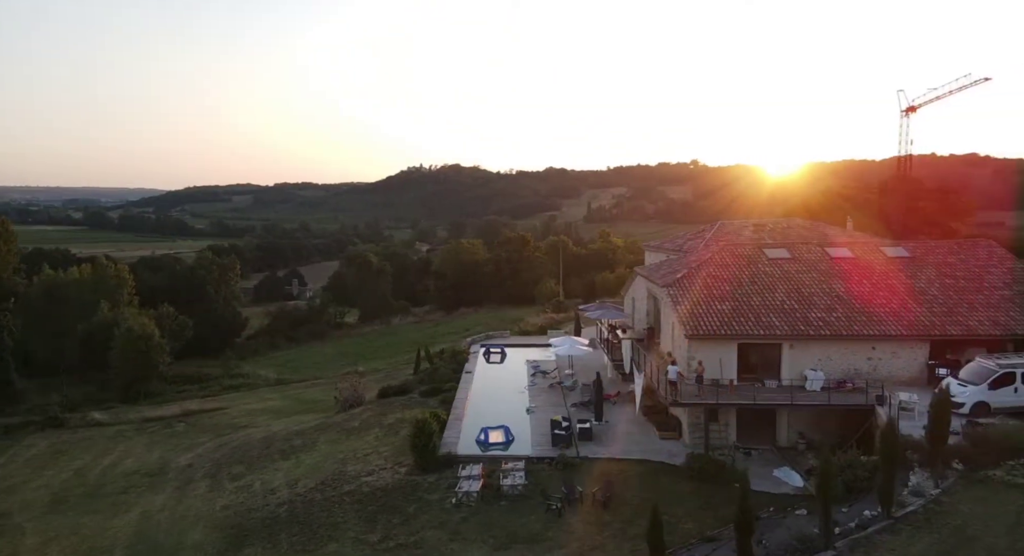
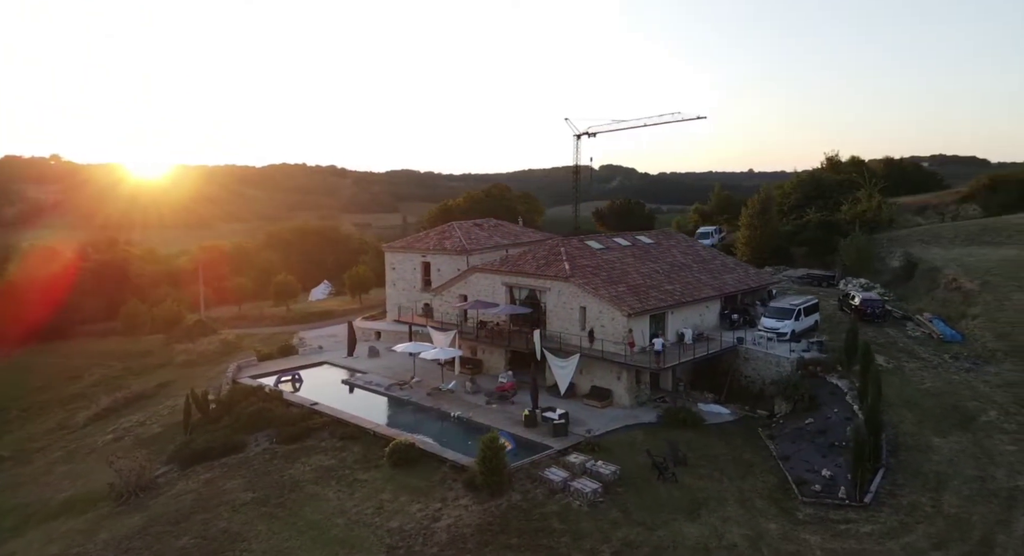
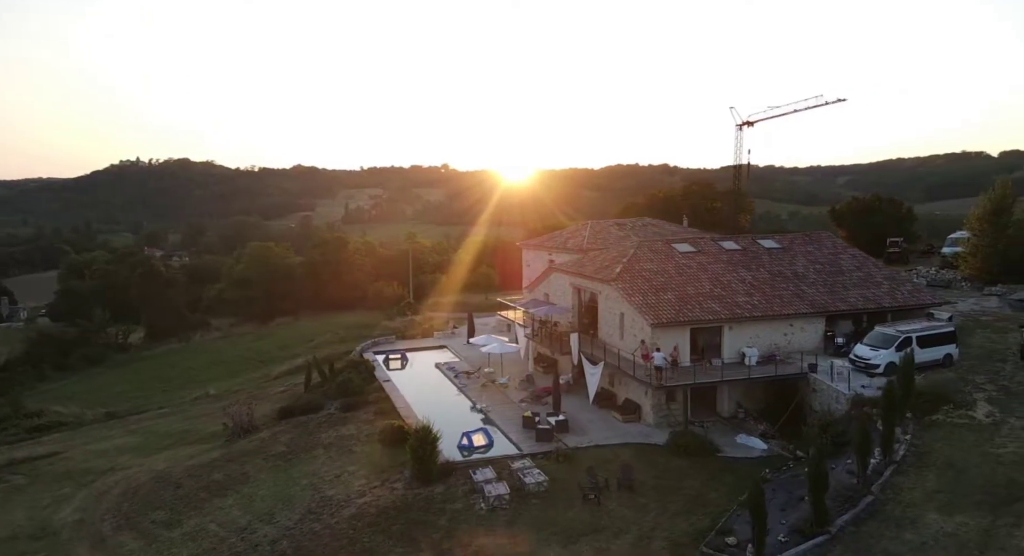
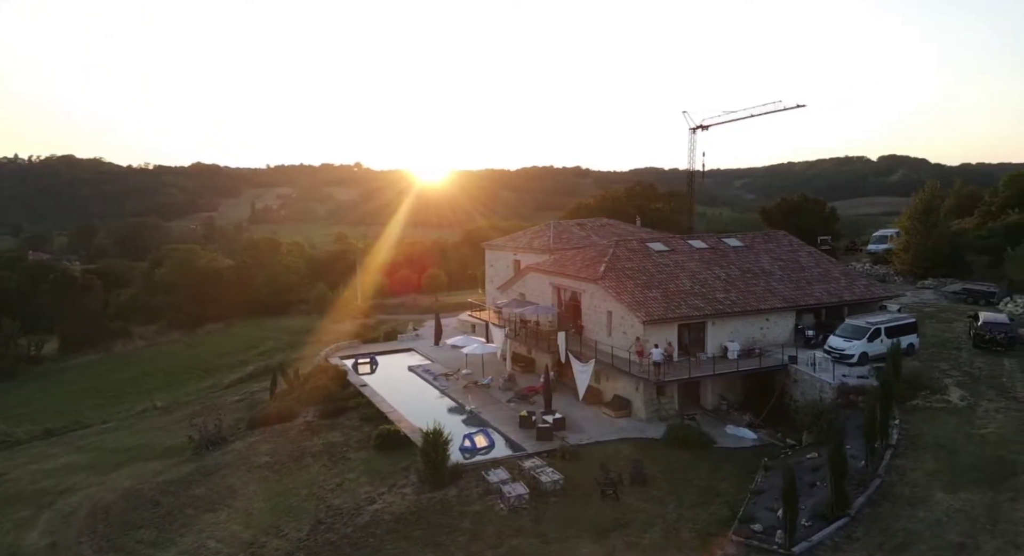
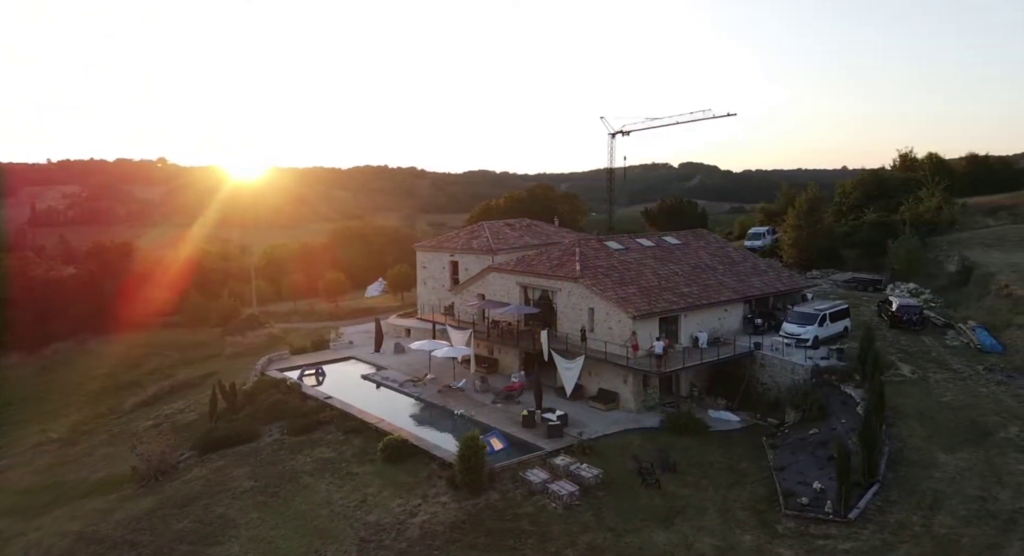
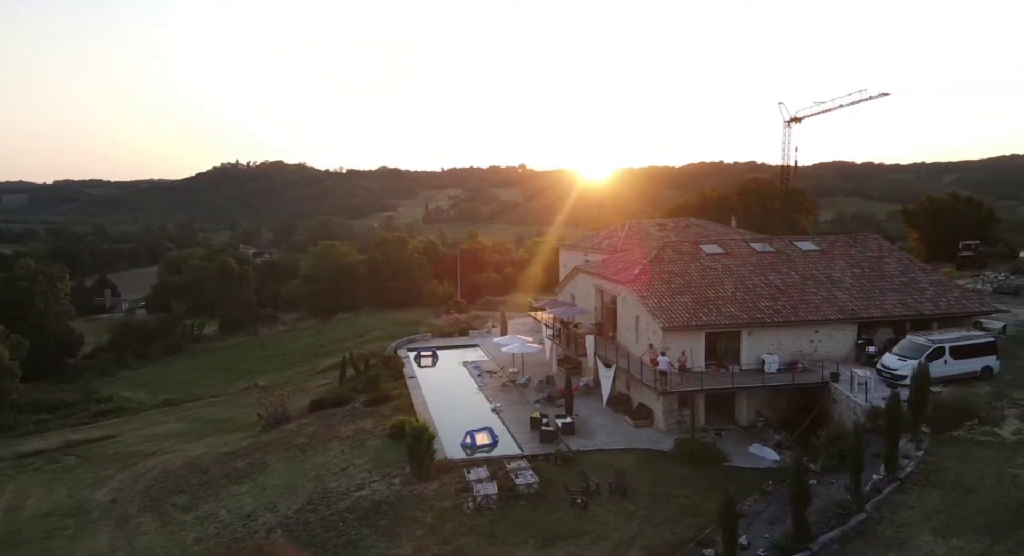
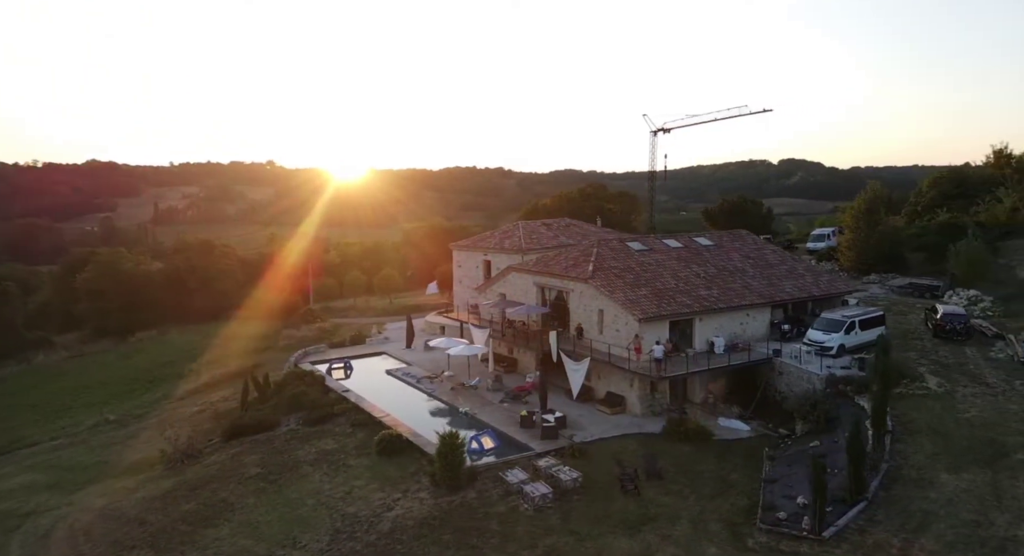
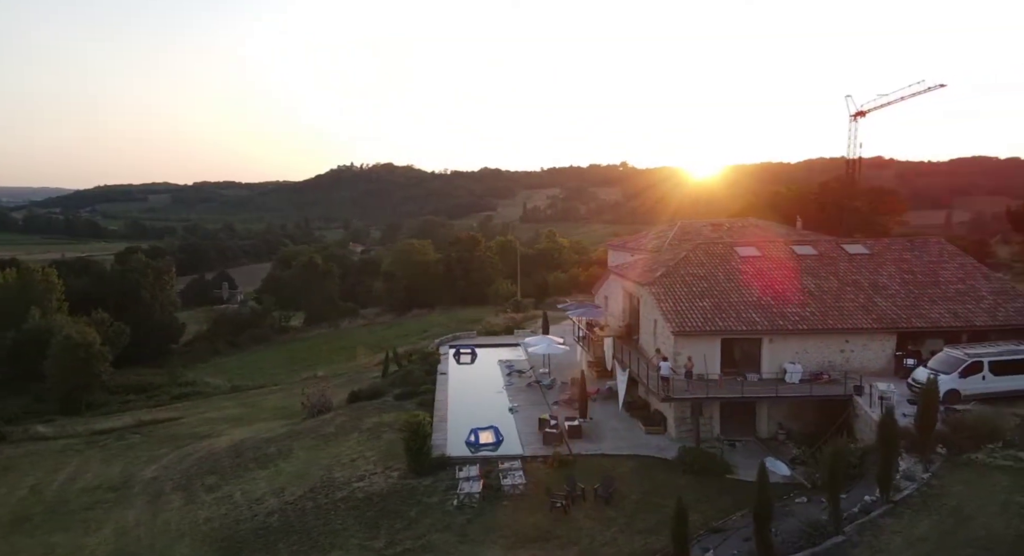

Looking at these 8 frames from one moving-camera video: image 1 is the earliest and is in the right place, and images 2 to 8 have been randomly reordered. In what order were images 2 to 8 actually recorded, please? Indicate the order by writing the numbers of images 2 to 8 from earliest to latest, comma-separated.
8, 6, 3, 4, 7, 5, 2
